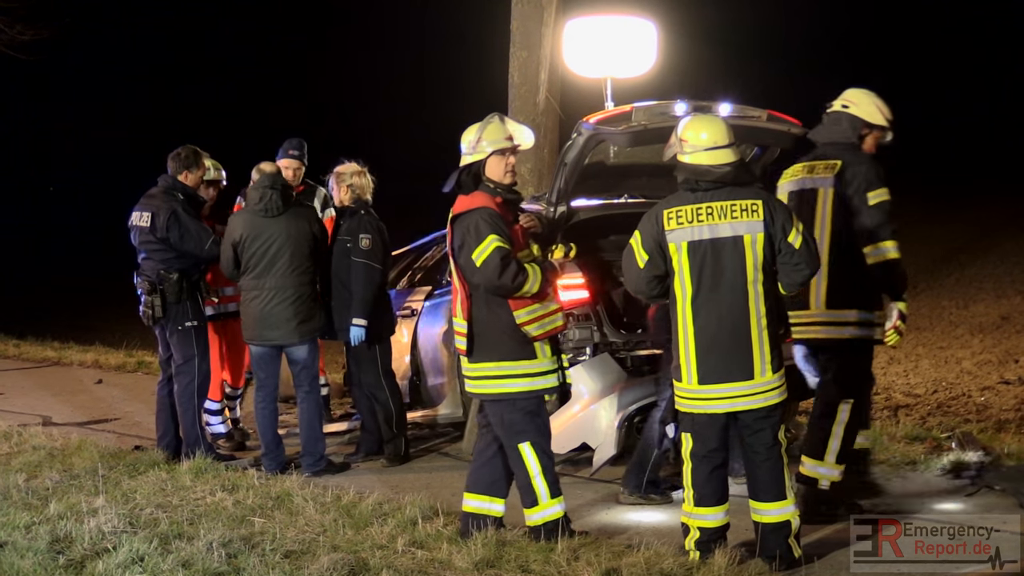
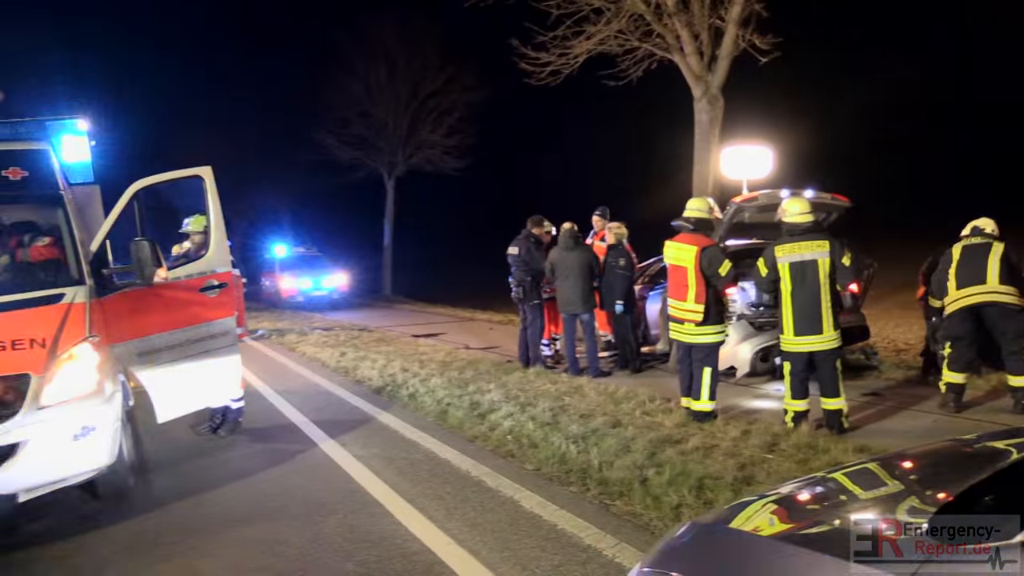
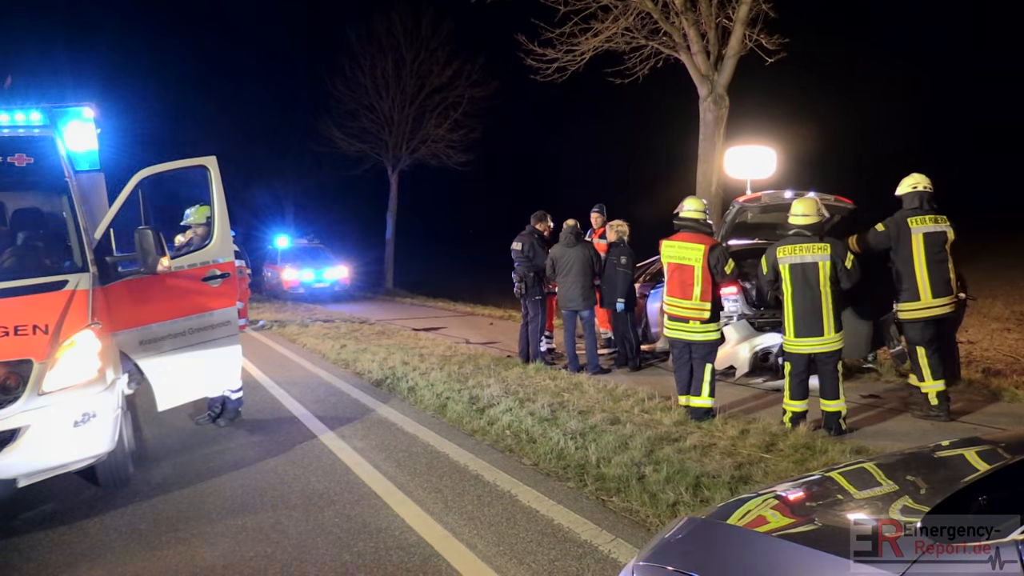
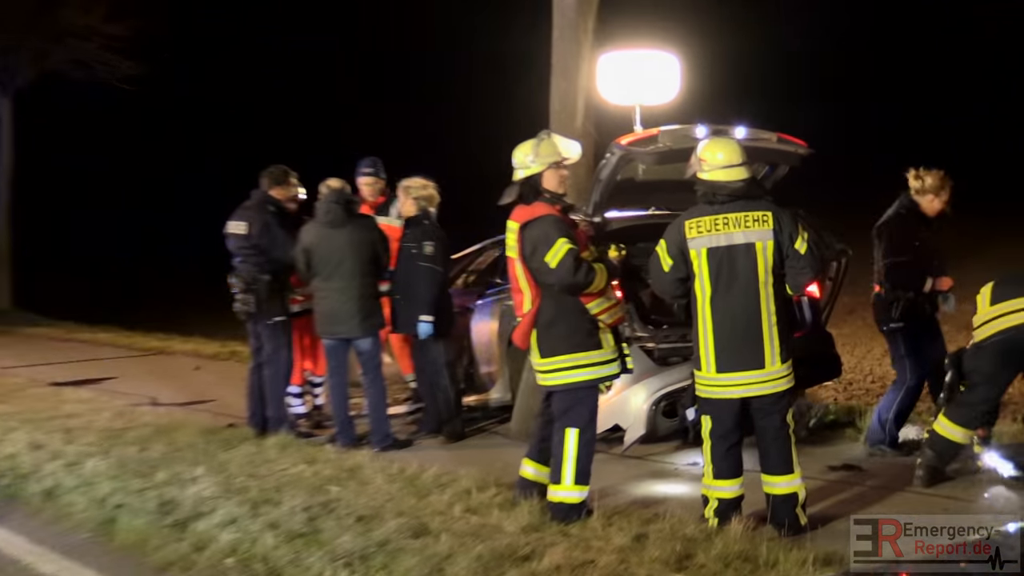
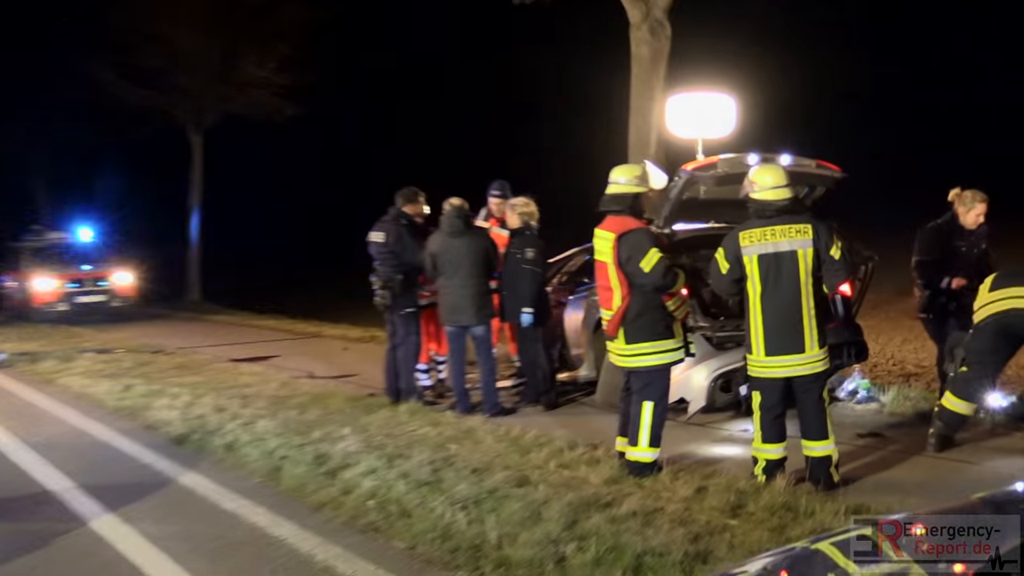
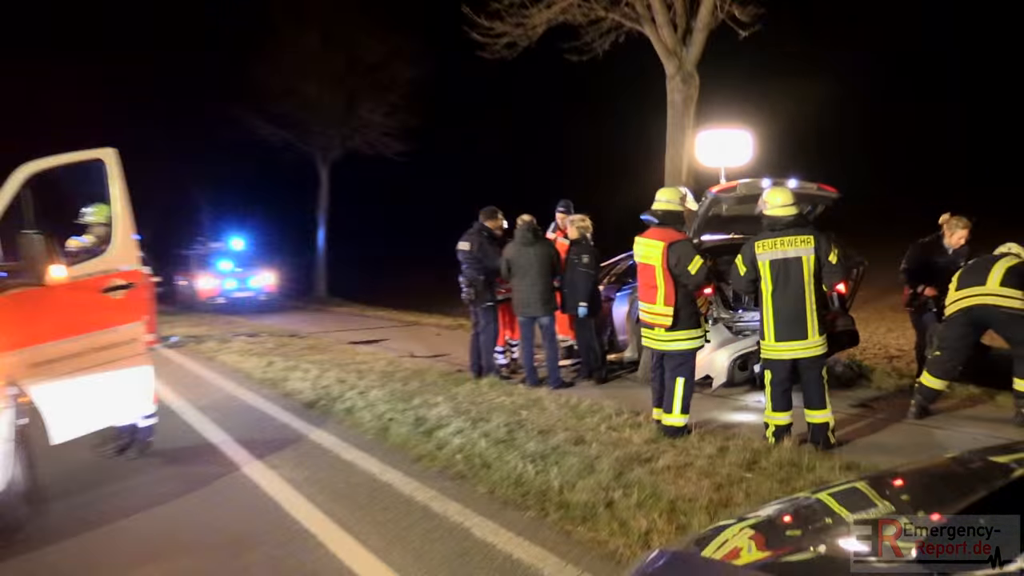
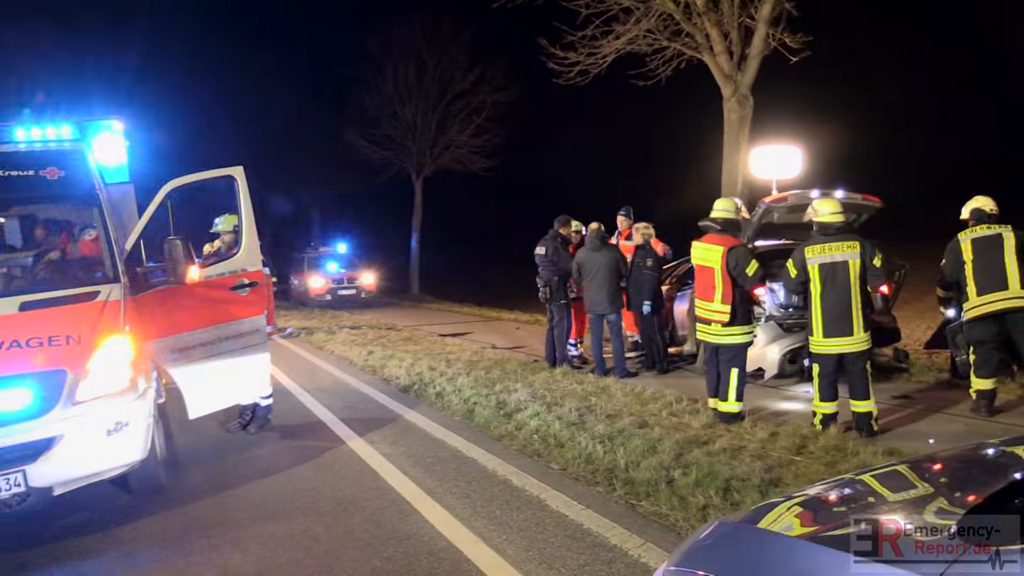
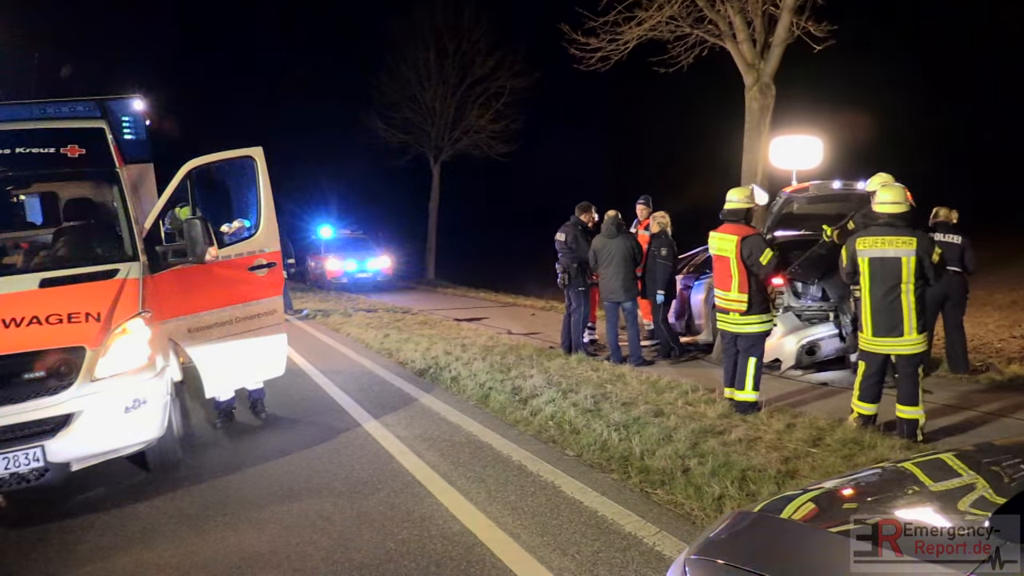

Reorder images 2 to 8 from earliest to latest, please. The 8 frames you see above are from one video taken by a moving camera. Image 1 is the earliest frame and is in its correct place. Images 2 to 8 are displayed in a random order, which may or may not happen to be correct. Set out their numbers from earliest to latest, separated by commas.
4, 5, 6, 2, 7, 3, 8
